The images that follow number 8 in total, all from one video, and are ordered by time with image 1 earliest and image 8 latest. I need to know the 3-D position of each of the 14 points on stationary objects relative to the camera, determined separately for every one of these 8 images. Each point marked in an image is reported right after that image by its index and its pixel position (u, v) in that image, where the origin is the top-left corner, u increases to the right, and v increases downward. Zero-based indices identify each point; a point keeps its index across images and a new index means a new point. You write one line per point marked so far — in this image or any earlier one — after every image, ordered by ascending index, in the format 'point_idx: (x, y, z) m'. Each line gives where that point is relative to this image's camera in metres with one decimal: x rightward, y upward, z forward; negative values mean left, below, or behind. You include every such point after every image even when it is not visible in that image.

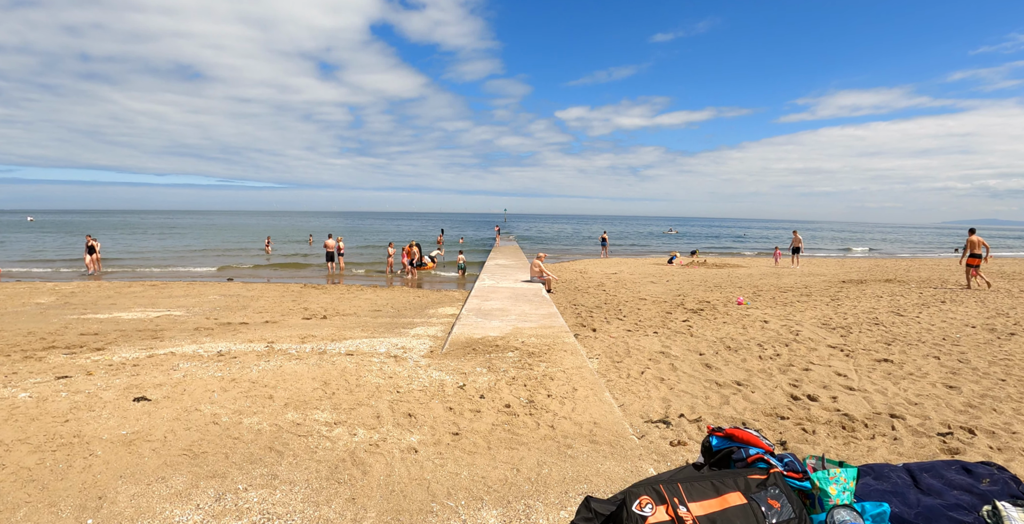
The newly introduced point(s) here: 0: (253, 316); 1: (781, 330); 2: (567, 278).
0: (-4.9, -1.0, +9.4) m
1: (+4.2, -1.1, +7.9) m
2: (+1.7, -0.5, +16.1) m
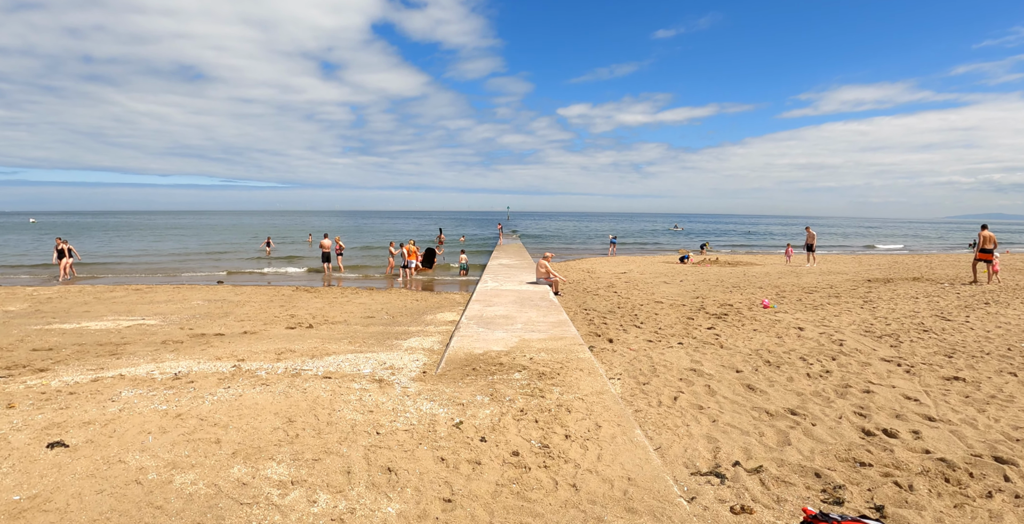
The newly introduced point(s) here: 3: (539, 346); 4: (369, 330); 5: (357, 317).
0: (-4.8, -1.1, +8.6) m
1: (+4.3, -1.1, +7.0) m
2: (+1.8, -0.5, +15.2) m
3: (+0.3, -1.0, +6.0) m
4: (-2.4, -1.1, +8.3) m
5: (-3.0, -1.0, +9.6) m
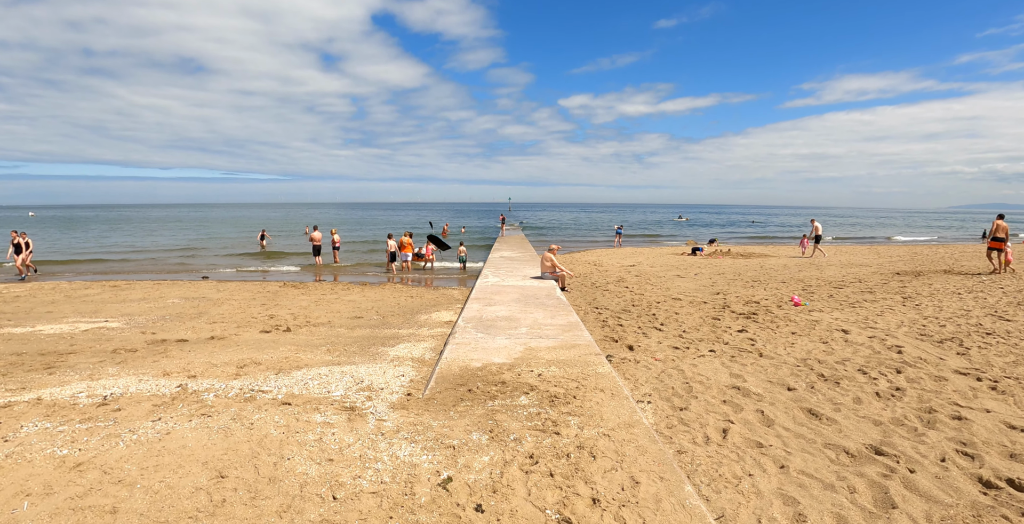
0: (-4.7, -1.0, +7.7) m
1: (+4.3, -1.0, +6.1) m
2: (+1.9, -0.3, +14.2) m
3: (+0.4, -0.9, +5.1) m
4: (-2.3, -1.0, +7.3) m
5: (-2.9, -0.9, +8.6) m
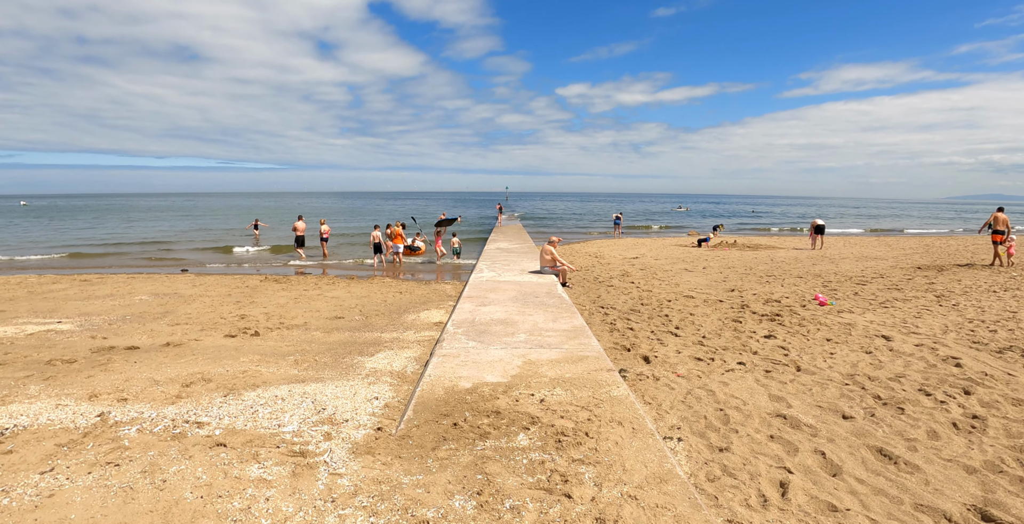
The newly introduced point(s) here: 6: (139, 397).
0: (-4.8, -1.0, +6.8) m
1: (+4.3, -1.0, +5.3) m
2: (+1.8, -0.1, +13.4) m
3: (+0.3, -0.9, +4.3) m
4: (-2.3, -1.0, +6.5) m
5: (-2.9, -0.9, +7.8) m
6: (-3.0, -1.1, +4.1) m
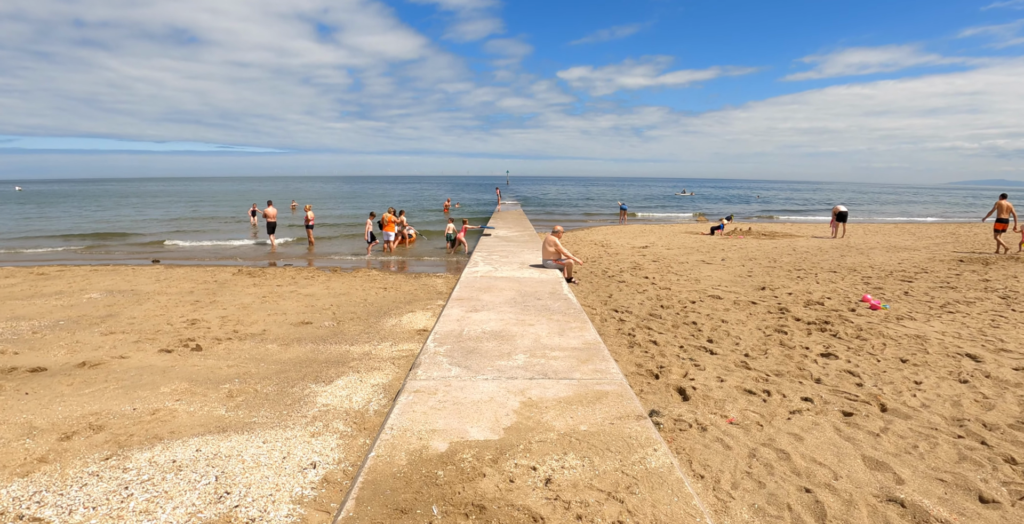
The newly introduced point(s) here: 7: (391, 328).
0: (-4.8, -0.9, +5.7) m
1: (+4.3, -1.0, +4.1) m
2: (+1.8, +0.1, +12.2) m
3: (+0.3, -1.0, +3.1) m
4: (-2.4, -1.0, +5.4) m
5: (-3.0, -0.8, +6.7) m
6: (-3.1, -1.1, +3.0) m
7: (-1.6, -0.8, +6.5) m
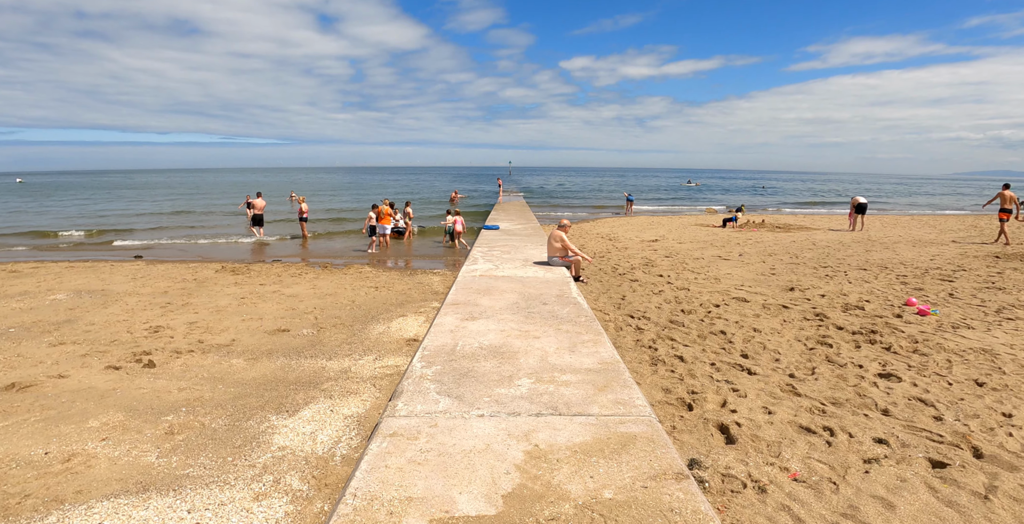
0: (-4.8, -1.0, +4.9) m
1: (+4.3, -1.0, +3.3) m
2: (+1.9, +0.2, +11.4) m
3: (+0.3, -1.1, +2.4) m
4: (-2.4, -1.0, +4.6) m
5: (-3.0, -0.8, +5.9) m
6: (-3.1, -1.2, +2.2) m
7: (-1.5, -0.8, +5.7) m
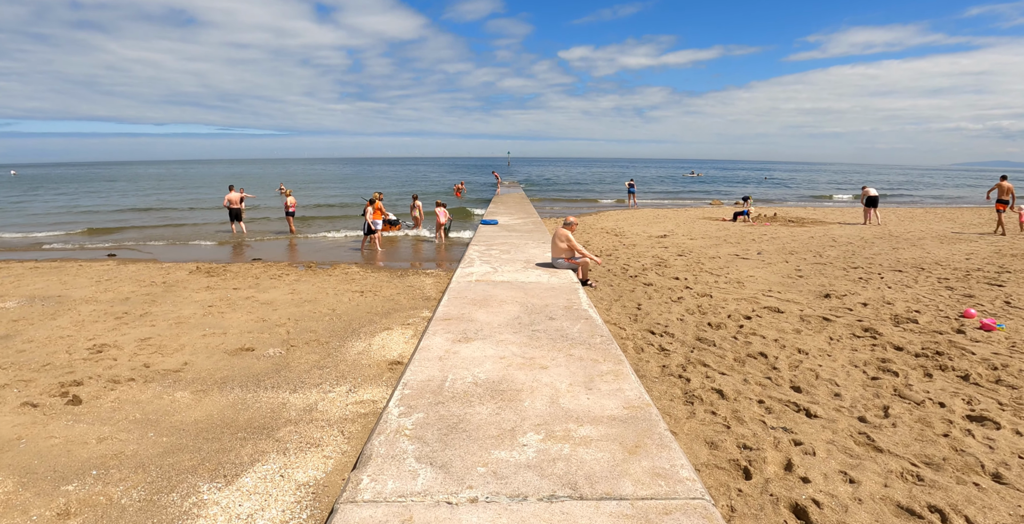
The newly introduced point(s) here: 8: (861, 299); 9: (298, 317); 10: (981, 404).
0: (-4.8, -1.1, +4.1) m
1: (+4.3, -1.2, +2.5) m
2: (+1.9, +0.2, +10.6) m
3: (+0.3, -1.2, +1.6) m
4: (-2.3, -1.1, +3.8) m
5: (-2.9, -0.9, +5.1) m
6: (-3.0, -1.4, +1.4) m
7: (-1.5, -0.9, +4.9) m
8: (+4.4, -0.5, +6.4) m
9: (-2.6, -0.7, +6.3) m
10: (+3.3, -1.0, +3.6) m
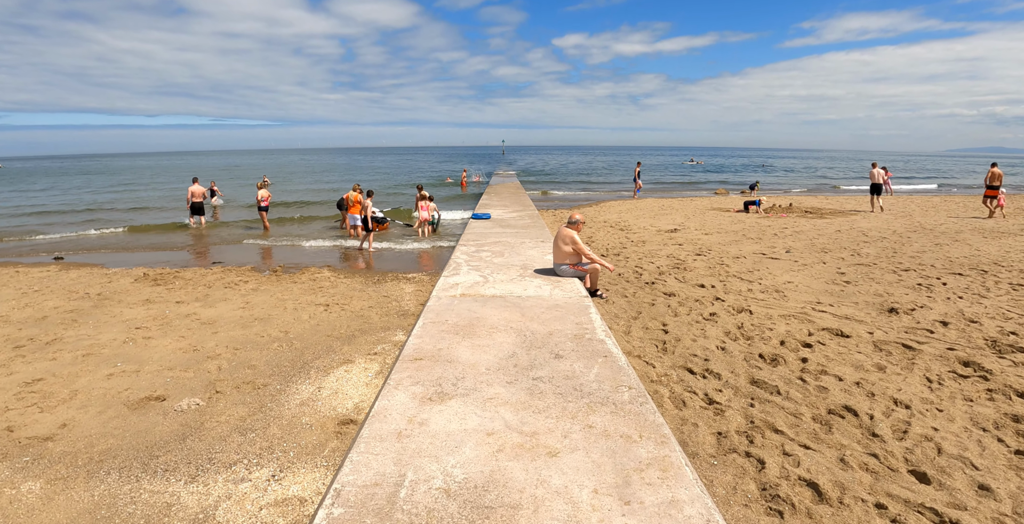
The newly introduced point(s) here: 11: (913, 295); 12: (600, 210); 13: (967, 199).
0: (-4.8, -1.3, +2.9) m
1: (+4.3, -1.3, +1.4) m
2: (+1.8, +0.2, +9.4) m
3: (+0.3, -1.4, +0.4) m
4: (-2.4, -1.3, +2.6) m
5: (-3.0, -1.1, +3.9) m
6: (-3.0, -1.6, +0.2) m
7: (-1.6, -1.1, +3.7) m
8: (+4.3, -0.5, +5.2) m
9: (-2.7, -0.8, +5.1) m
10: (+3.3, -1.1, +2.4) m
11: (+4.7, -0.4, +6.0) m
12: (+2.7, +1.6, +15.6) m
13: (+17.3, +2.4, +19.0) m
